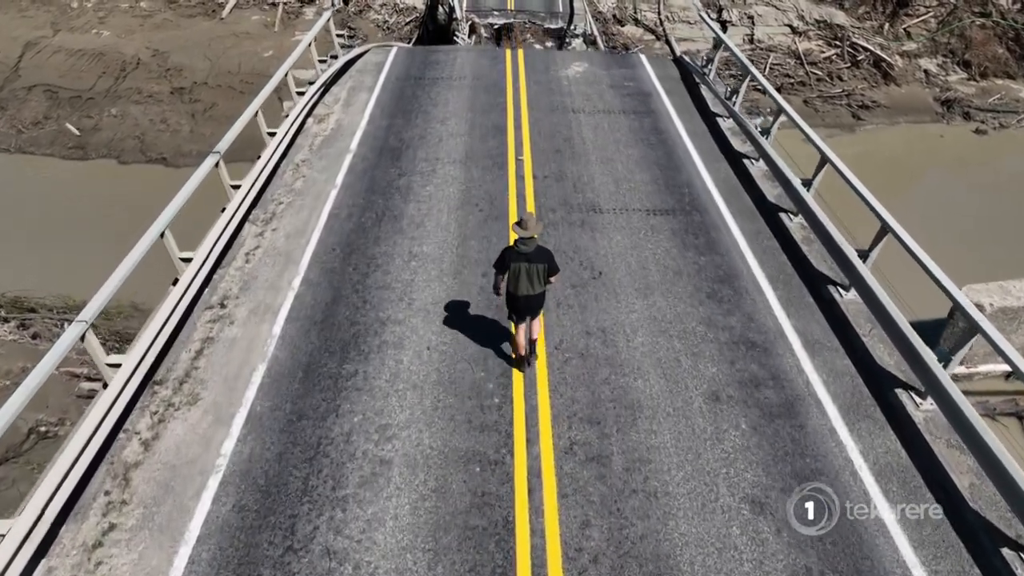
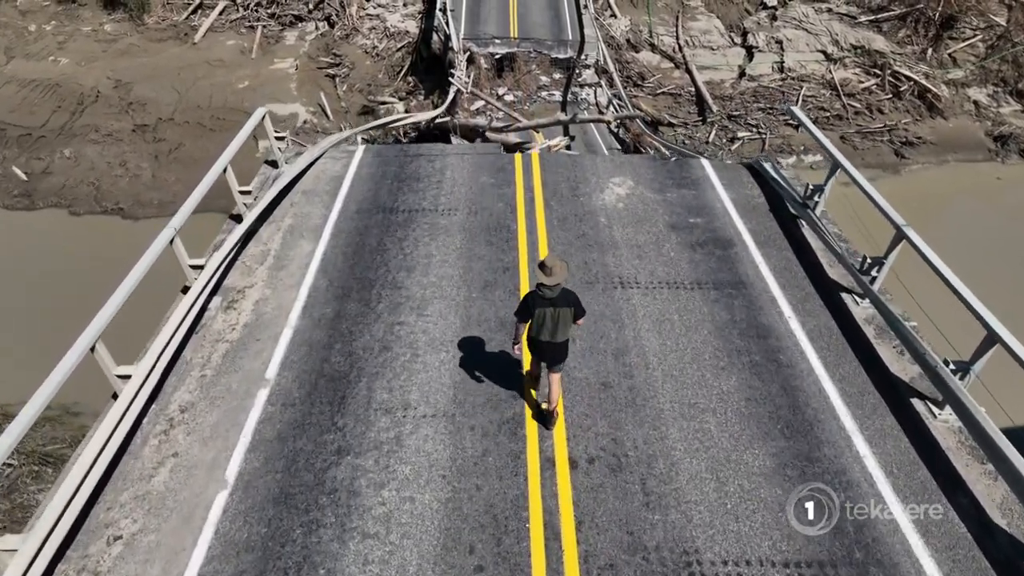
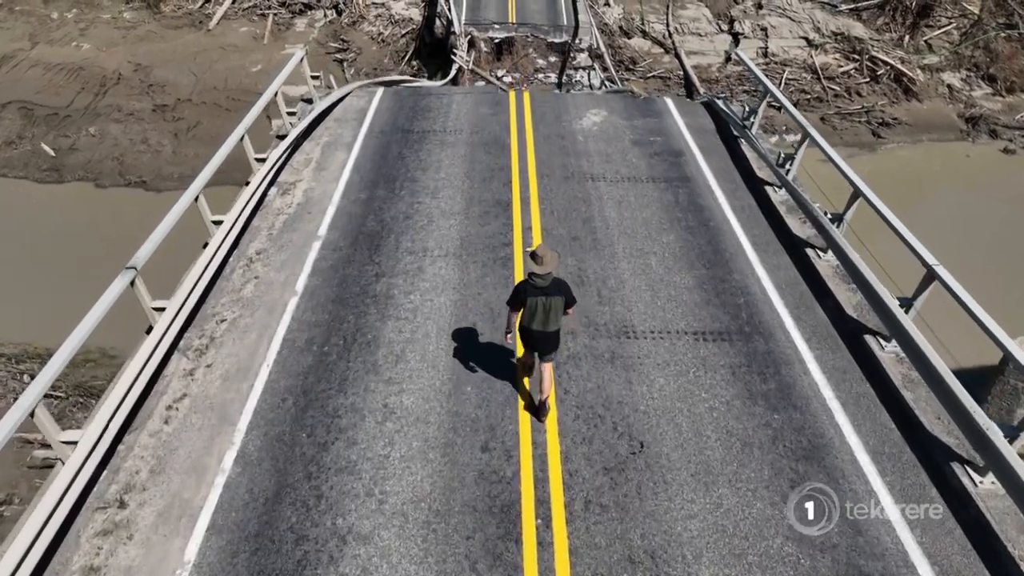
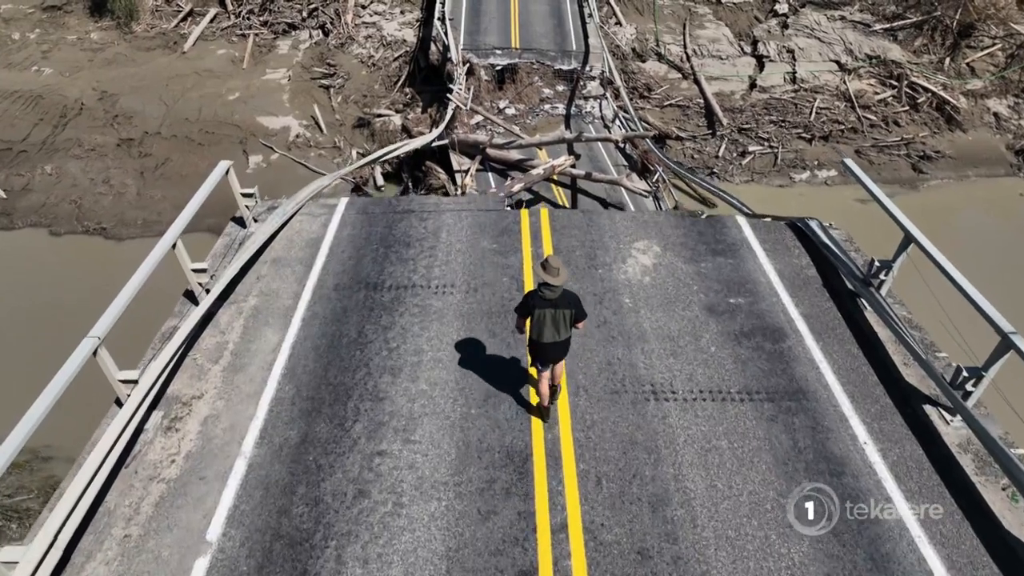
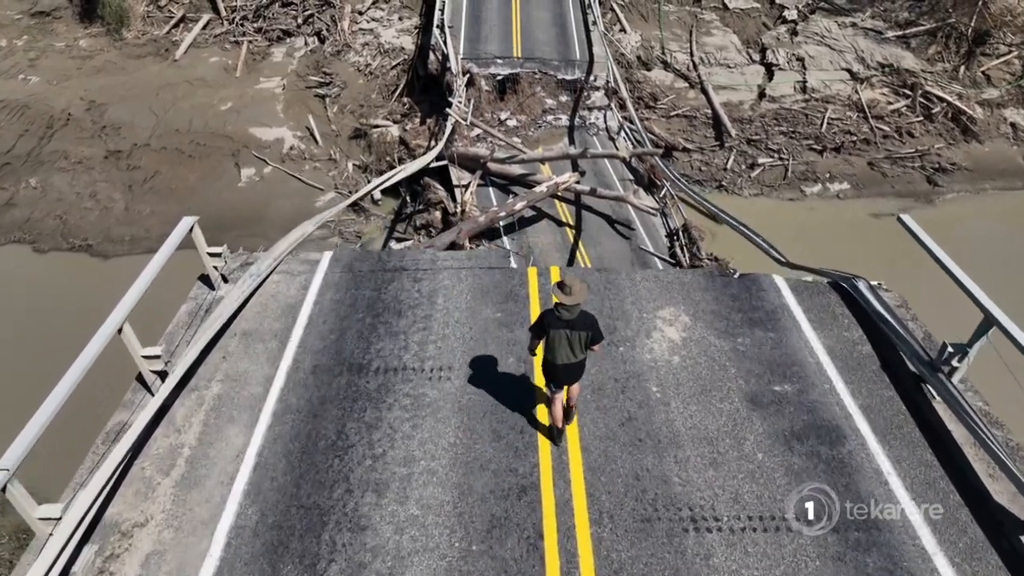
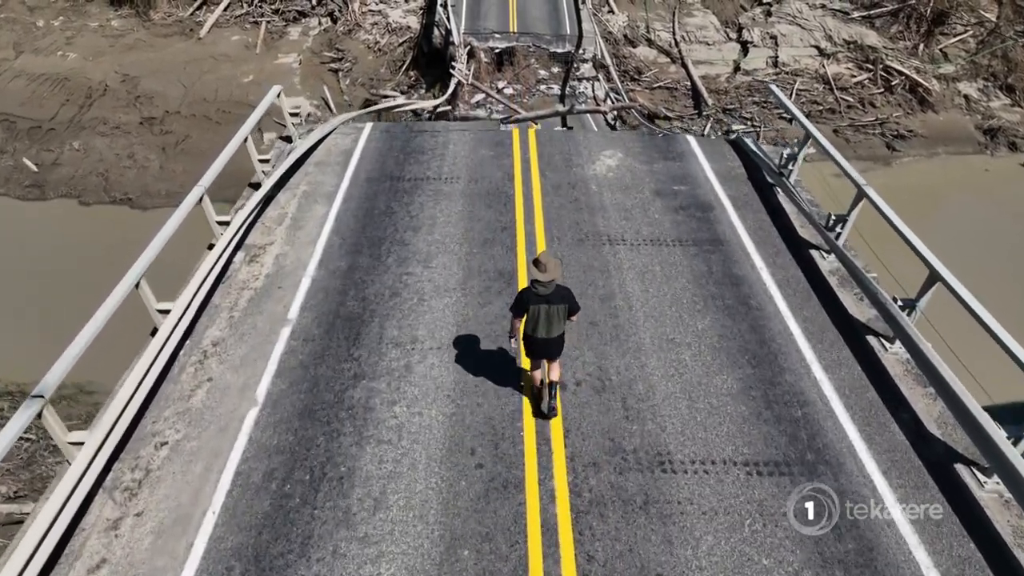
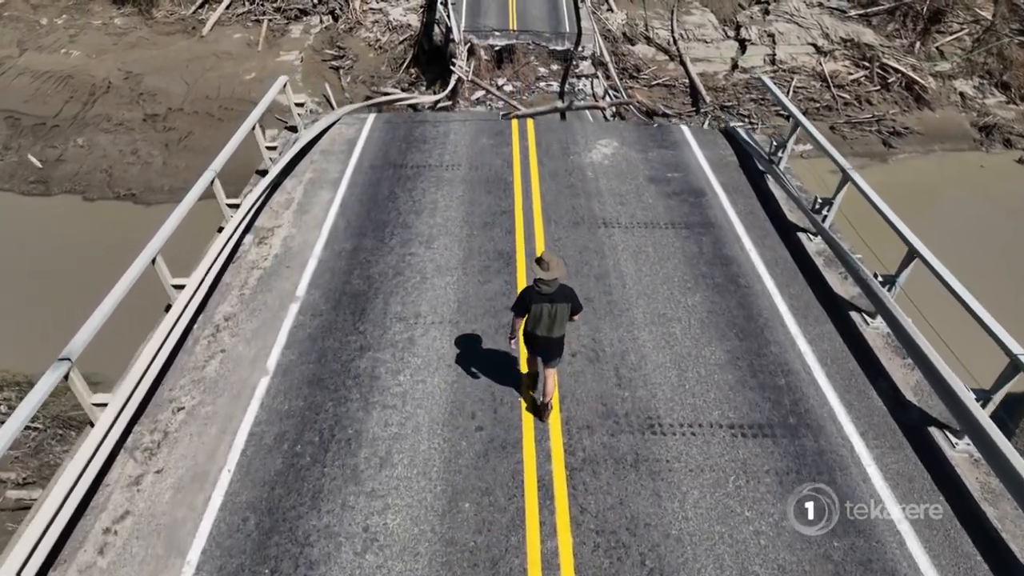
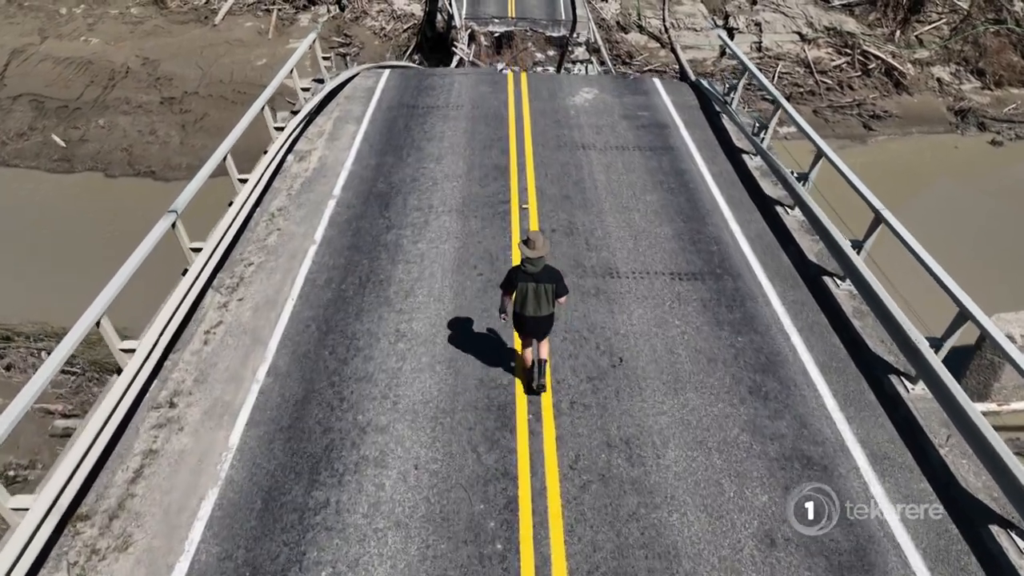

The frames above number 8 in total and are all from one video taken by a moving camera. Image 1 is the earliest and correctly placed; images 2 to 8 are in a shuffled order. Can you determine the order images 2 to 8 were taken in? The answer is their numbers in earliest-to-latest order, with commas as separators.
8, 3, 7, 6, 2, 4, 5
